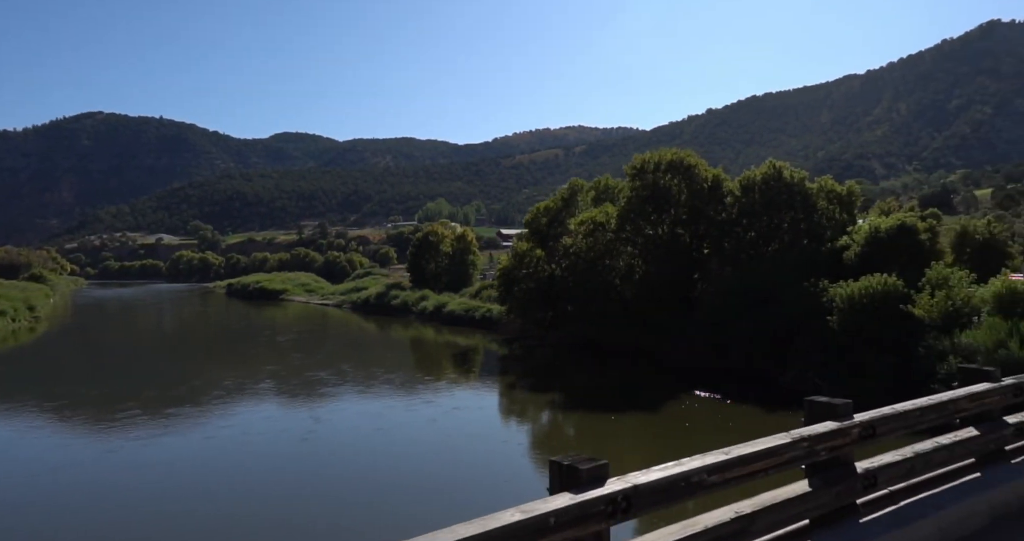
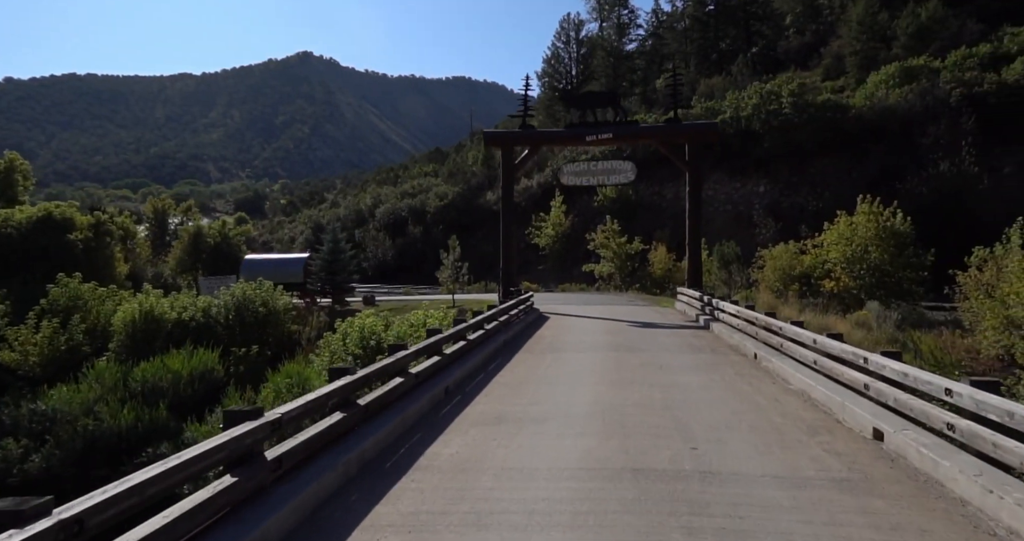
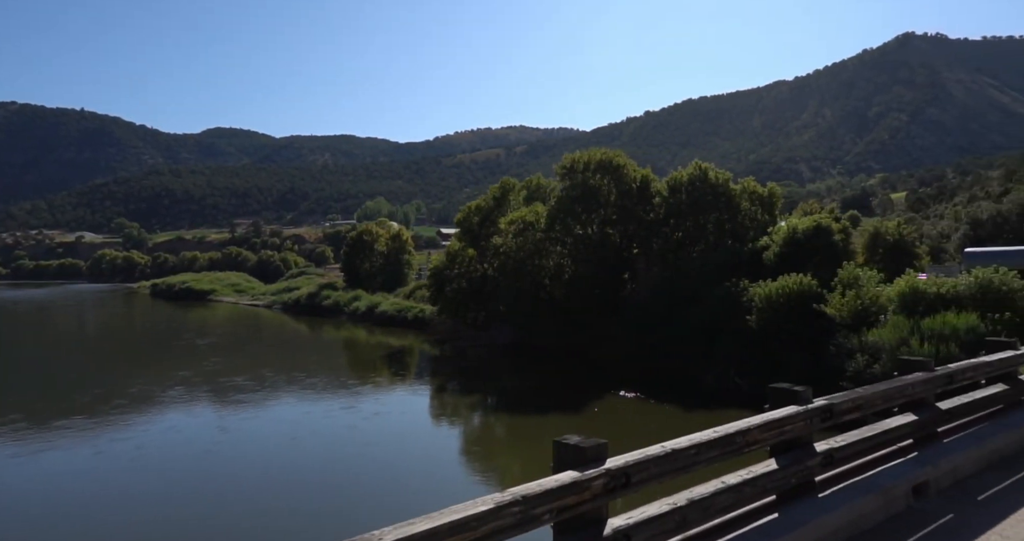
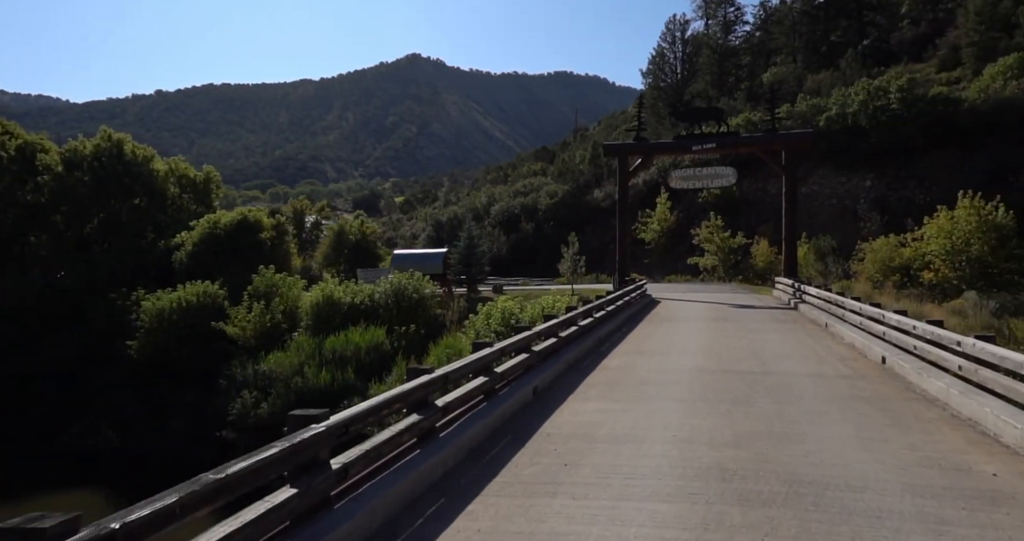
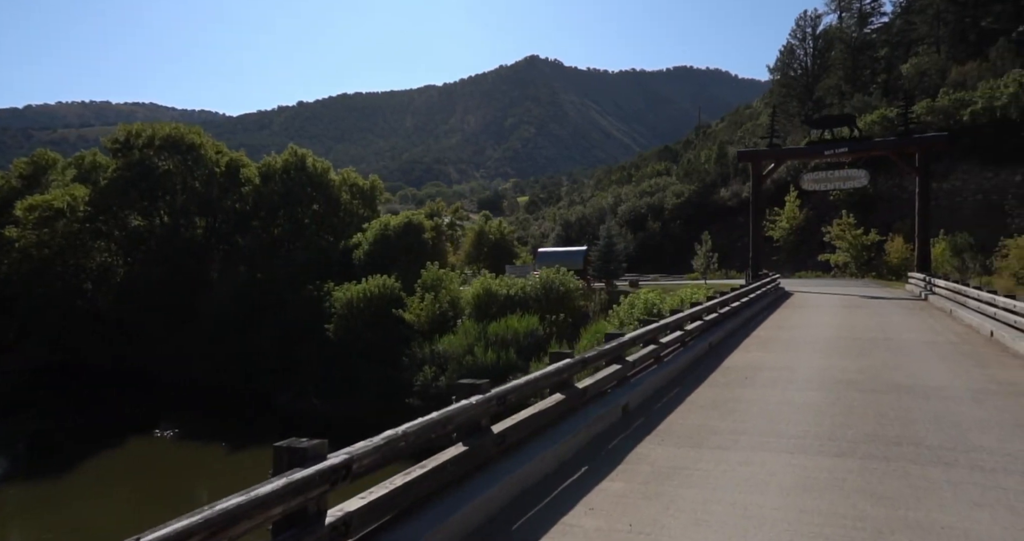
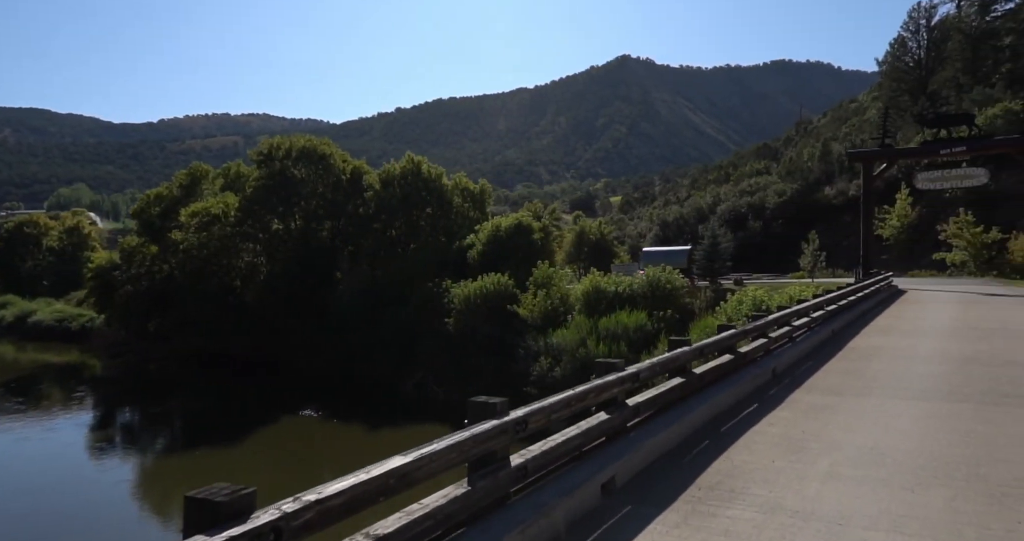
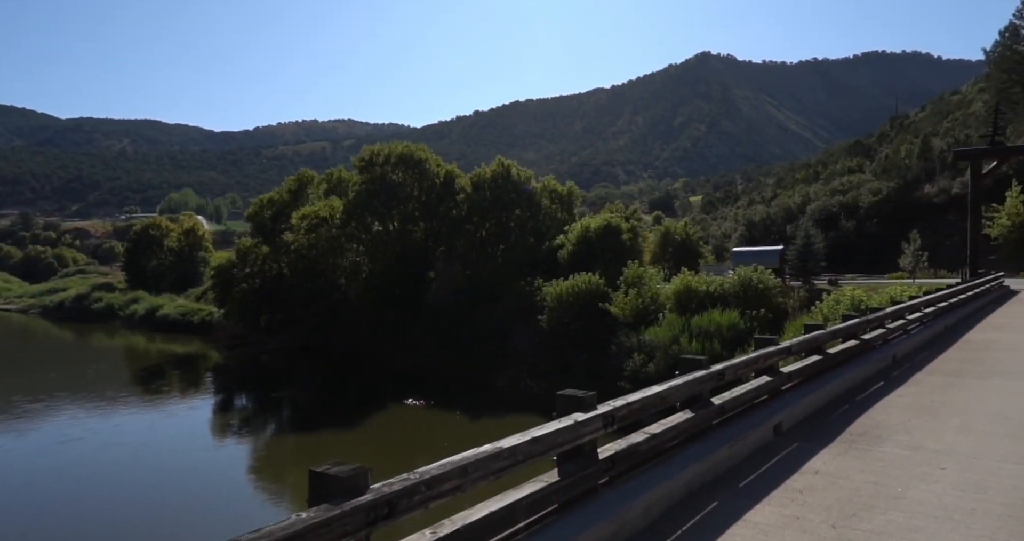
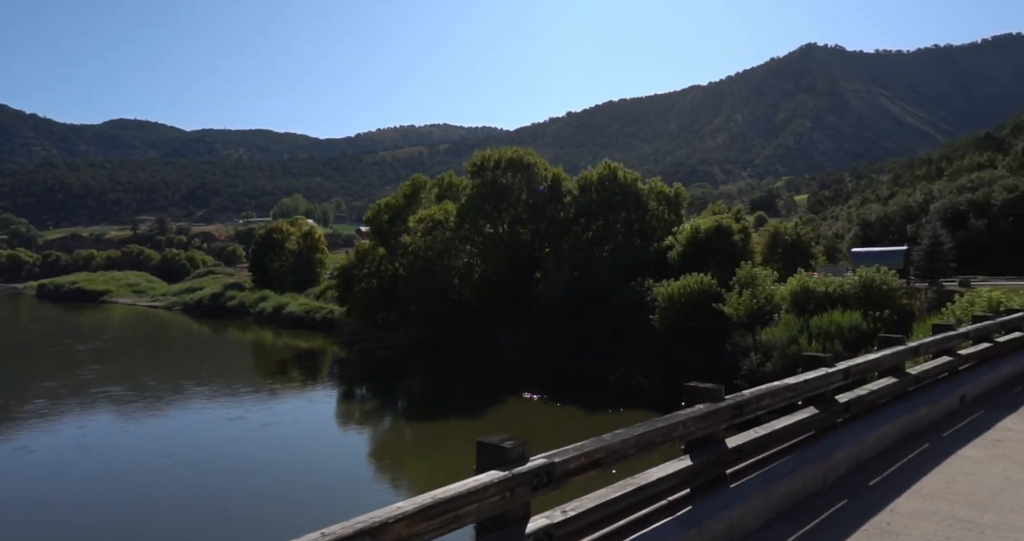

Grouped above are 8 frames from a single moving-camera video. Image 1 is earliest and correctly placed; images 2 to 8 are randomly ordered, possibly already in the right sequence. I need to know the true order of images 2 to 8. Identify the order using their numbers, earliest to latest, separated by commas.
3, 8, 7, 6, 5, 4, 2
